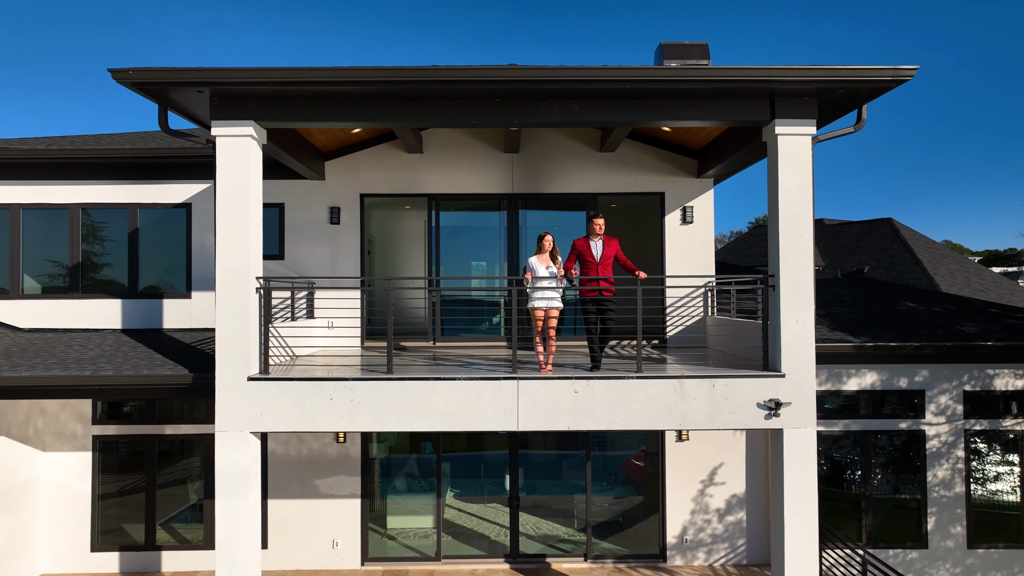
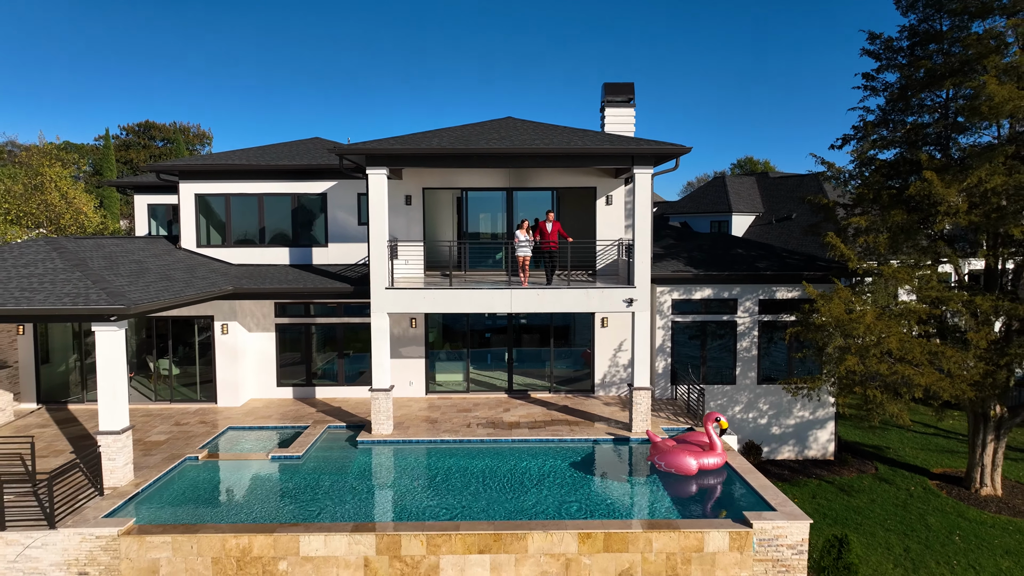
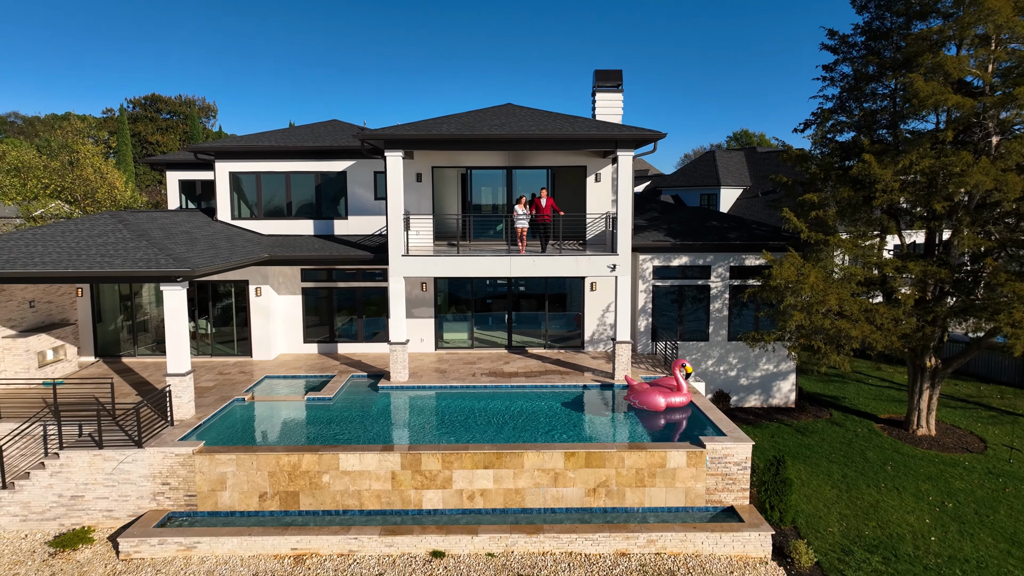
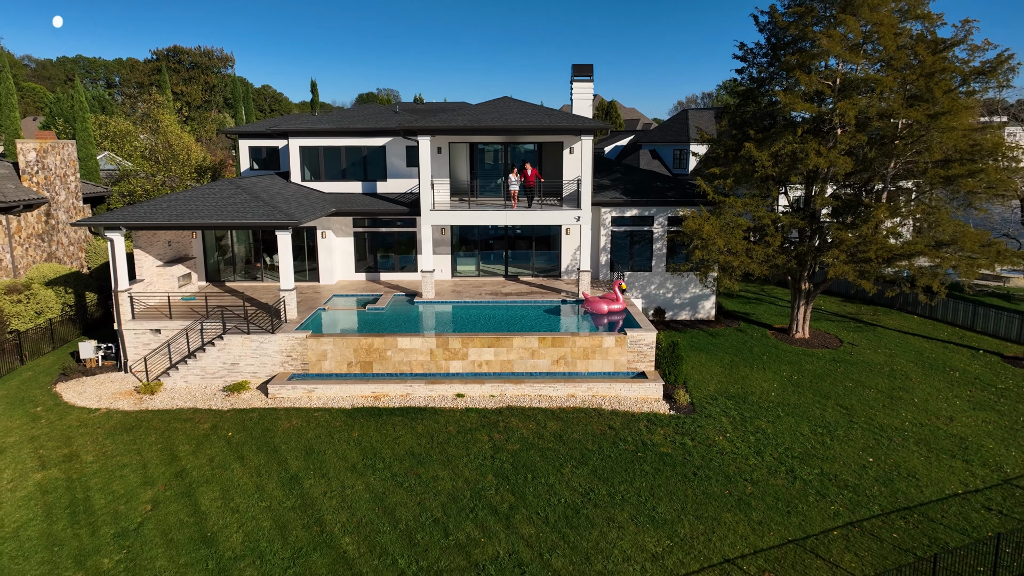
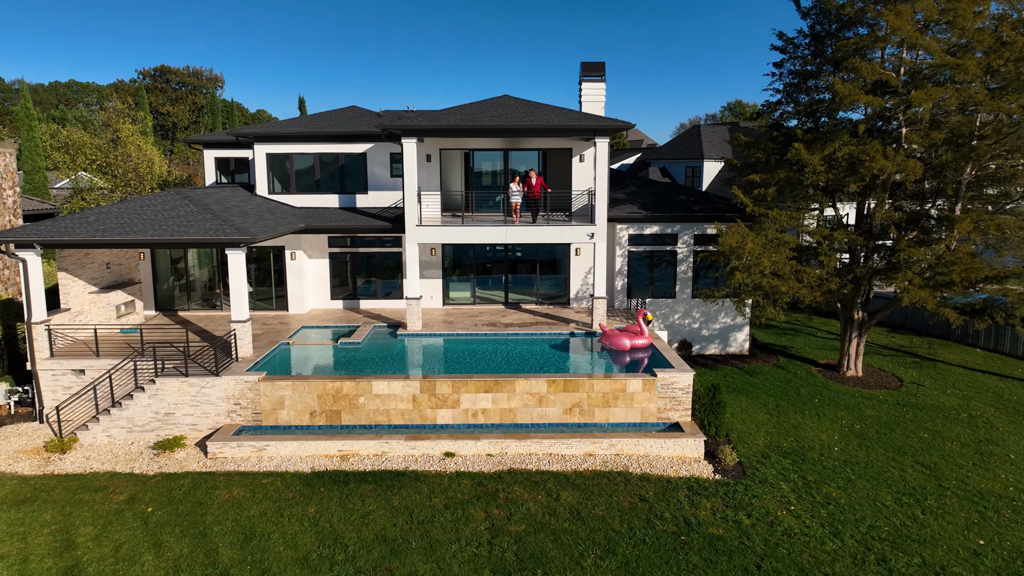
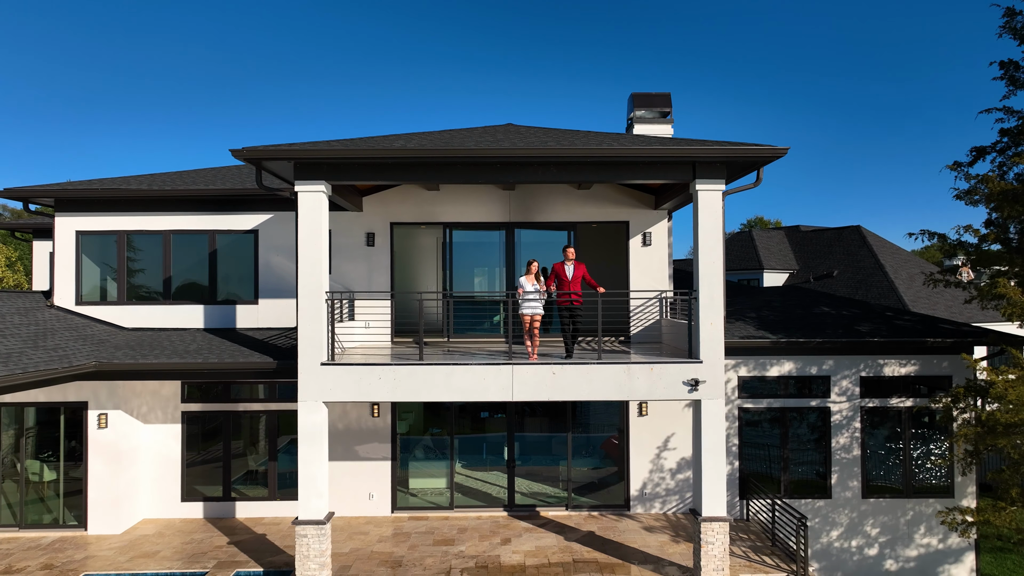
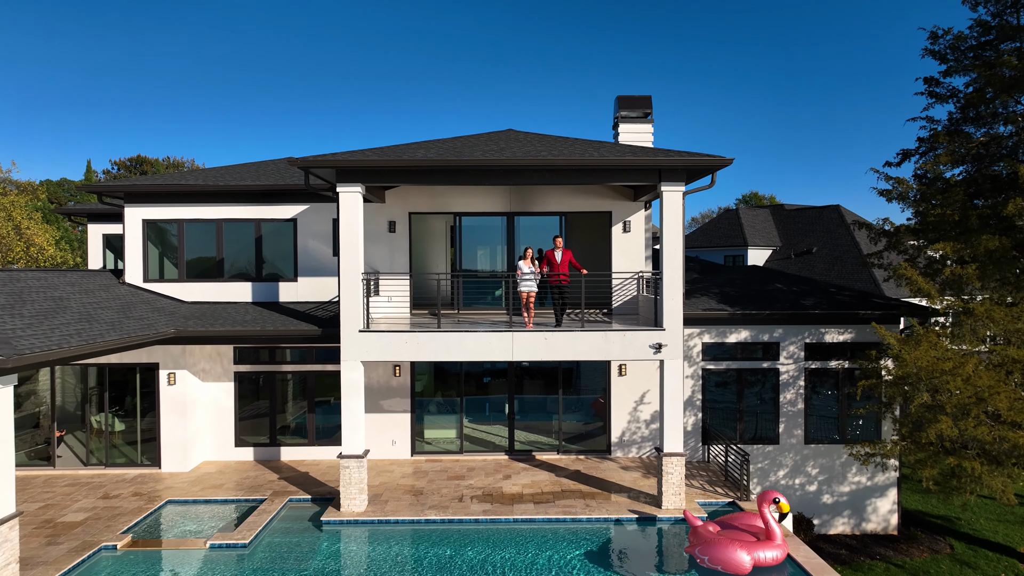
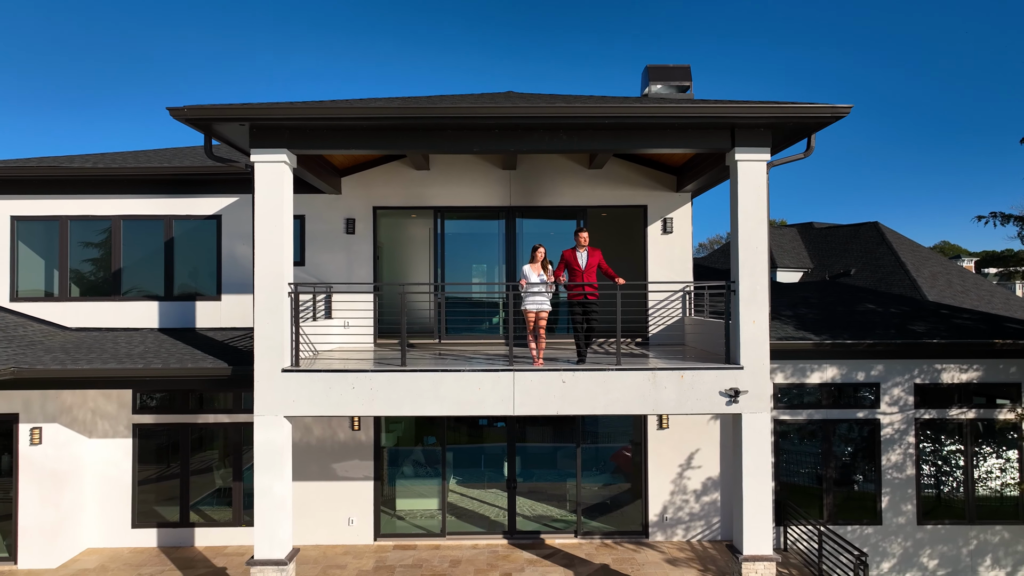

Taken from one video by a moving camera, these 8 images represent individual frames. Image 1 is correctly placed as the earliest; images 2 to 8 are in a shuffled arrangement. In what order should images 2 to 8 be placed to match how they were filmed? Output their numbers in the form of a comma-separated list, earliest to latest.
8, 6, 7, 2, 3, 5, 4
